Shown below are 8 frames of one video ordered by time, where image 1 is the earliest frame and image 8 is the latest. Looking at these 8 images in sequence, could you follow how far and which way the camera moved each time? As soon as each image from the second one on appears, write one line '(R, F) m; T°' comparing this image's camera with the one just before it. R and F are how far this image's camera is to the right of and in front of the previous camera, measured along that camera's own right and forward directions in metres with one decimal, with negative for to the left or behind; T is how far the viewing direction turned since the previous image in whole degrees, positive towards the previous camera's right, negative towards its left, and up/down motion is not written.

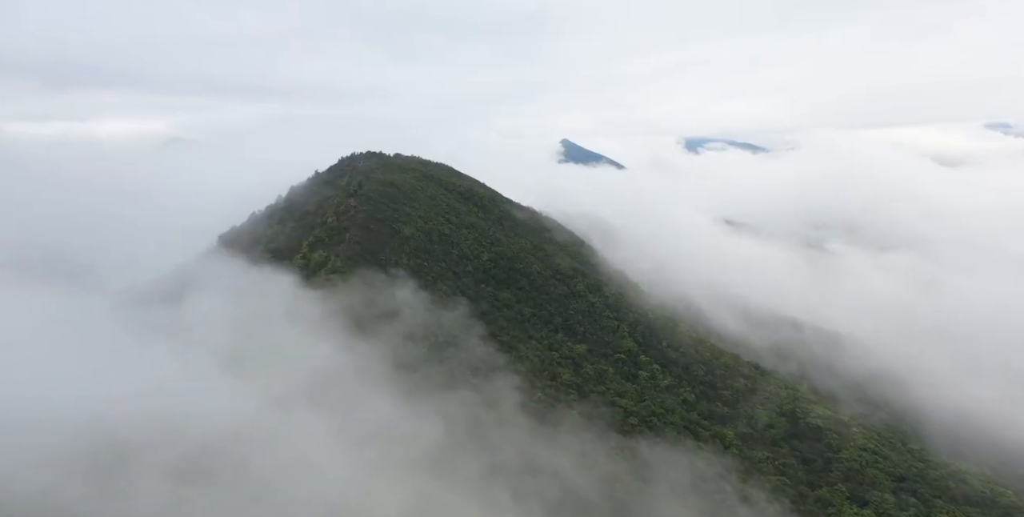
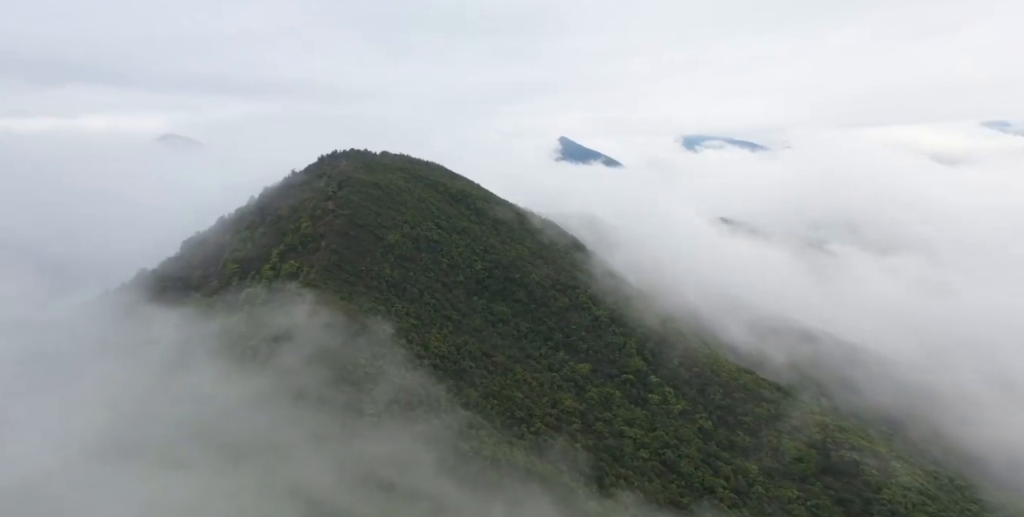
(+0.4, +6.9) m; 0°
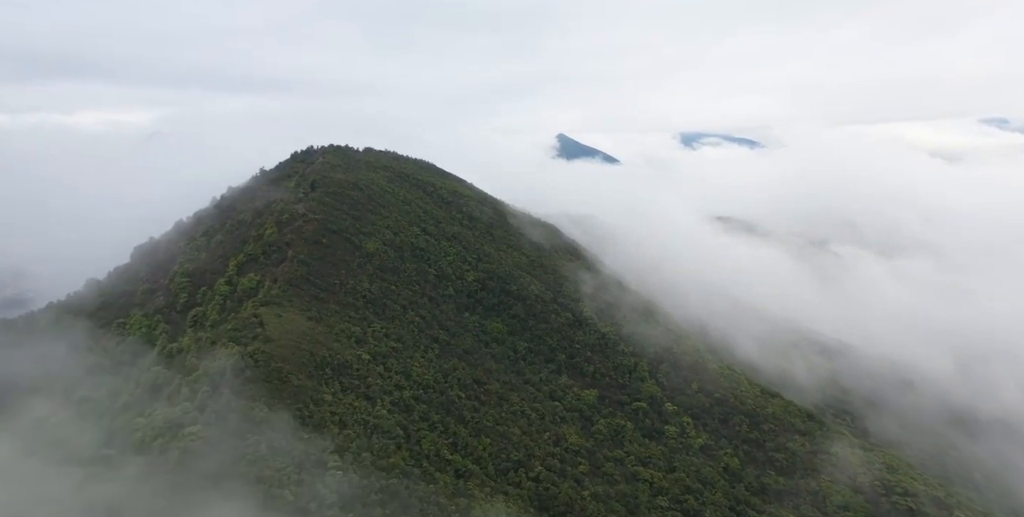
(+0.2, +7.7) m; 0°
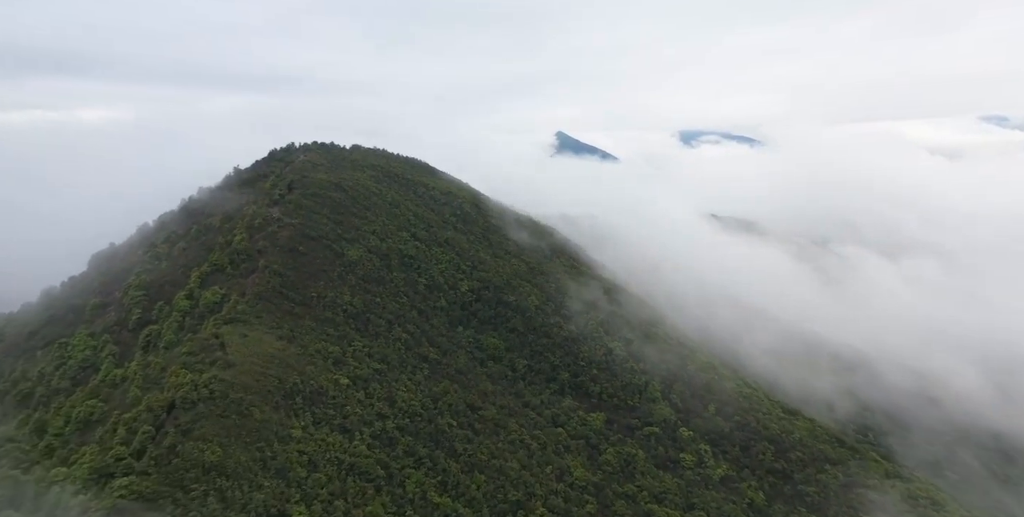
(+0.1, +5.4) m; 0°
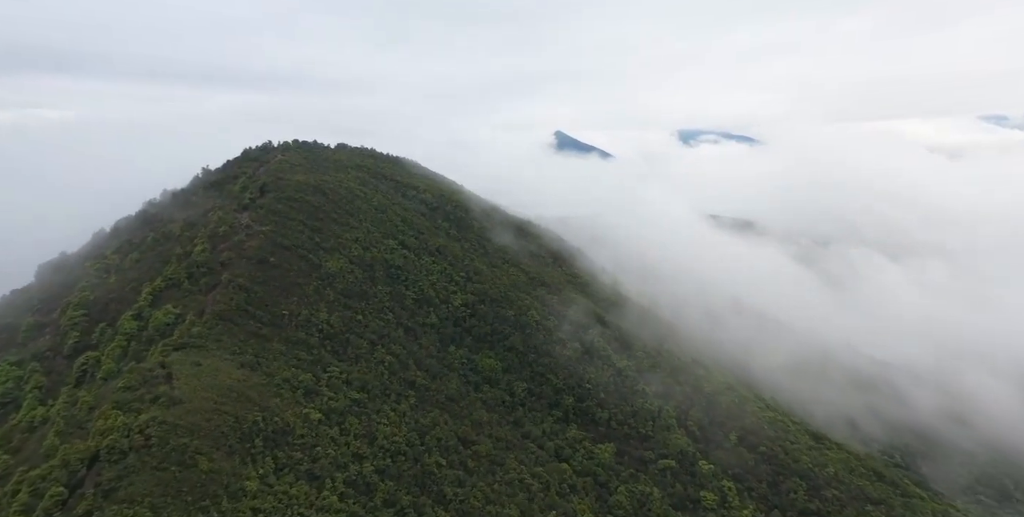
(+0.1, +5.5) m; 0°
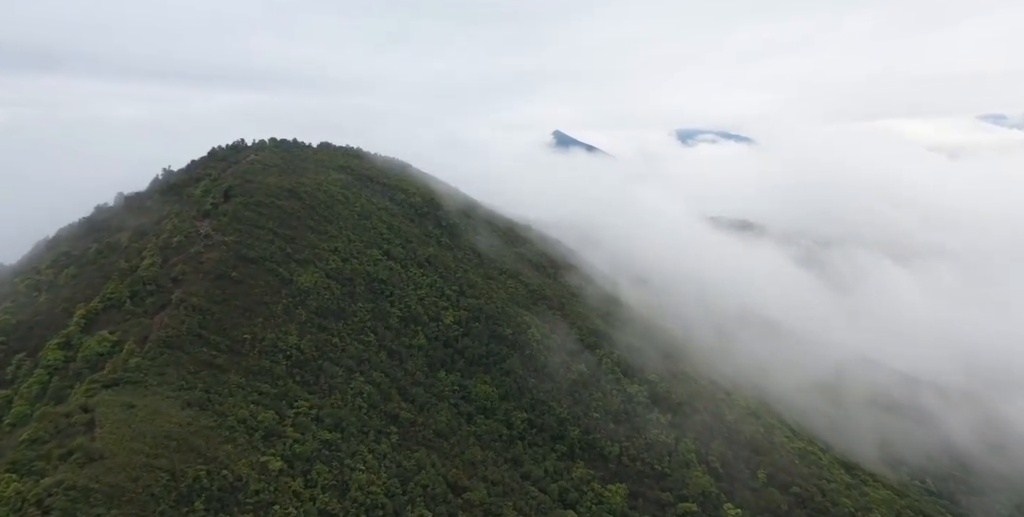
(+0.1, +5.5) m; 0°
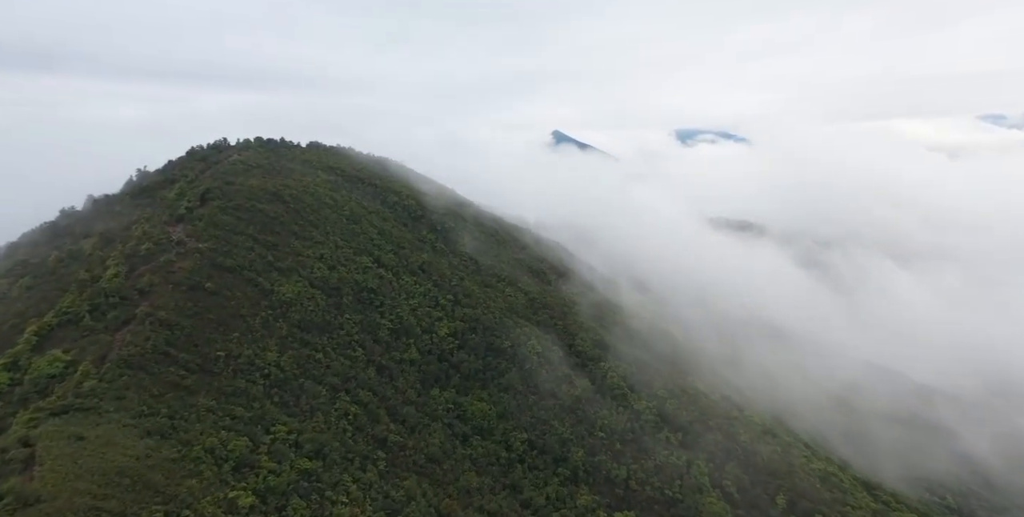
(+0.1, +3.0) m; 0°
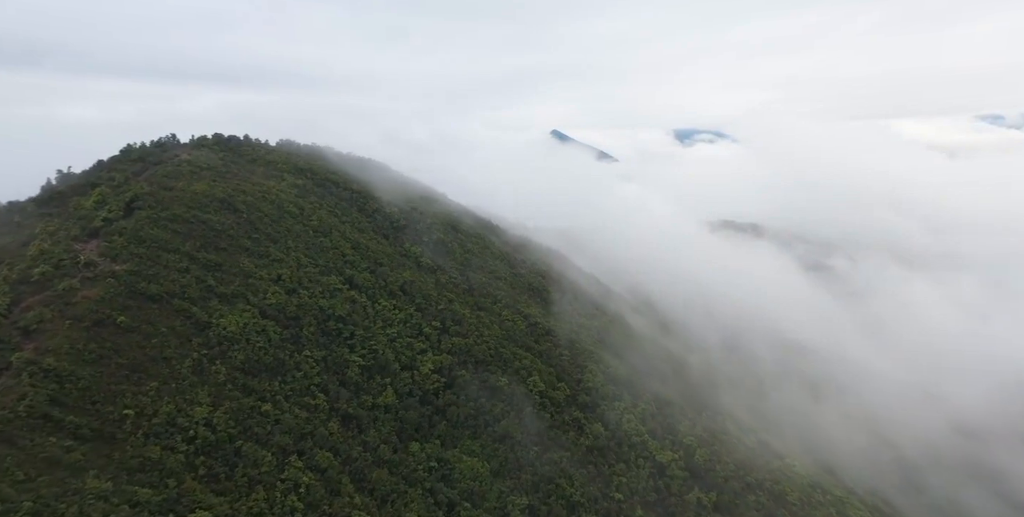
(+0.1, +7.3) m; 0°
